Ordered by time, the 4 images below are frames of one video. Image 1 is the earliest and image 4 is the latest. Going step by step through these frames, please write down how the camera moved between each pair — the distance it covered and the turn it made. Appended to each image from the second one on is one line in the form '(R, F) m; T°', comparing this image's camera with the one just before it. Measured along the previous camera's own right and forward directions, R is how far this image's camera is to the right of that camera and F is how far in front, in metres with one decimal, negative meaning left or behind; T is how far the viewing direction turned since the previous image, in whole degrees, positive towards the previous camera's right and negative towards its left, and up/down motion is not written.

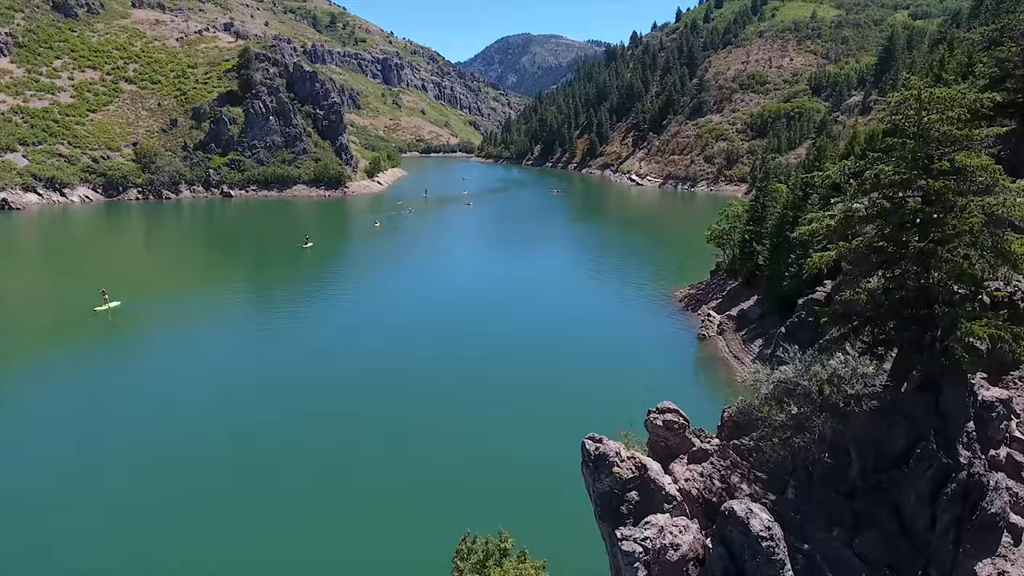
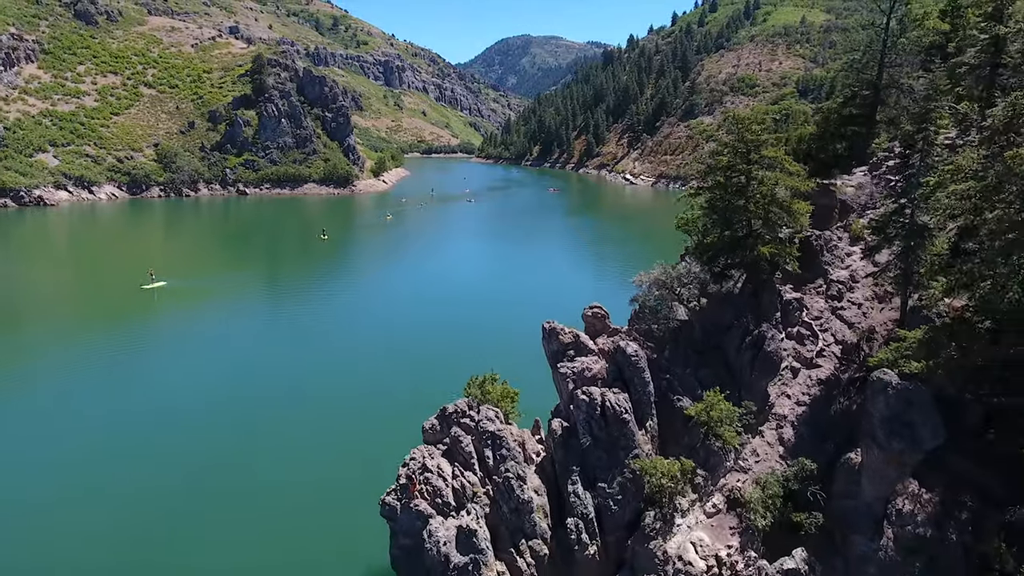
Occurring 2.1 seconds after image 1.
(+0.6, -12.2) m; 0°
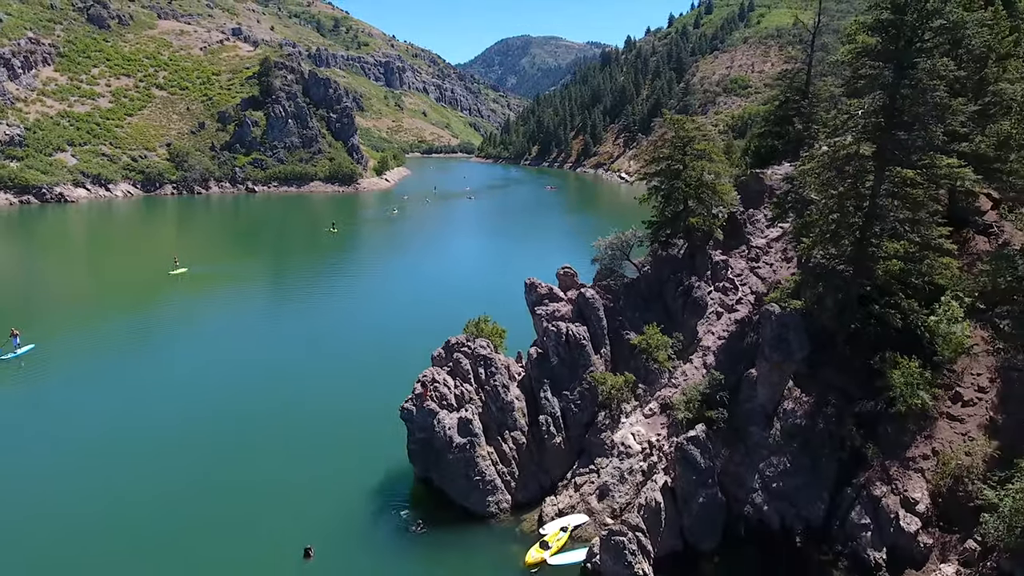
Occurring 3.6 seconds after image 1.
(+0.7, -8.6) m; 0°
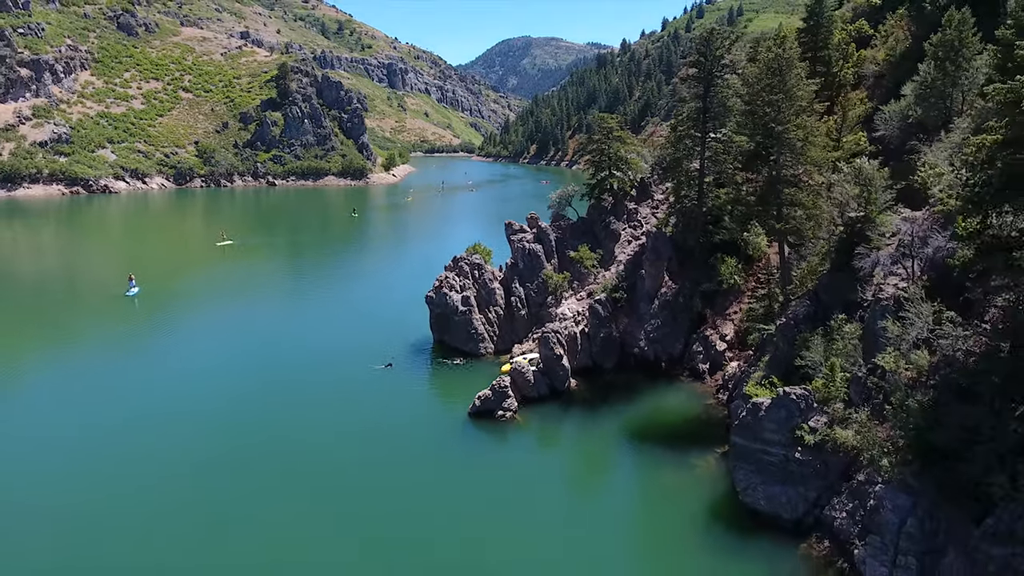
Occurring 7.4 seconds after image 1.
(+1.6, -21.0) m; 0°
